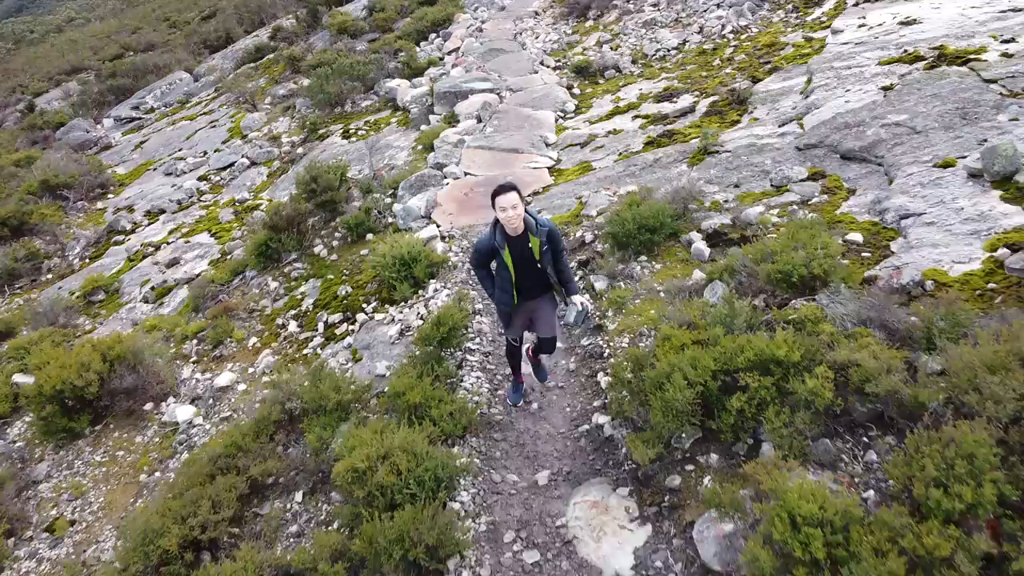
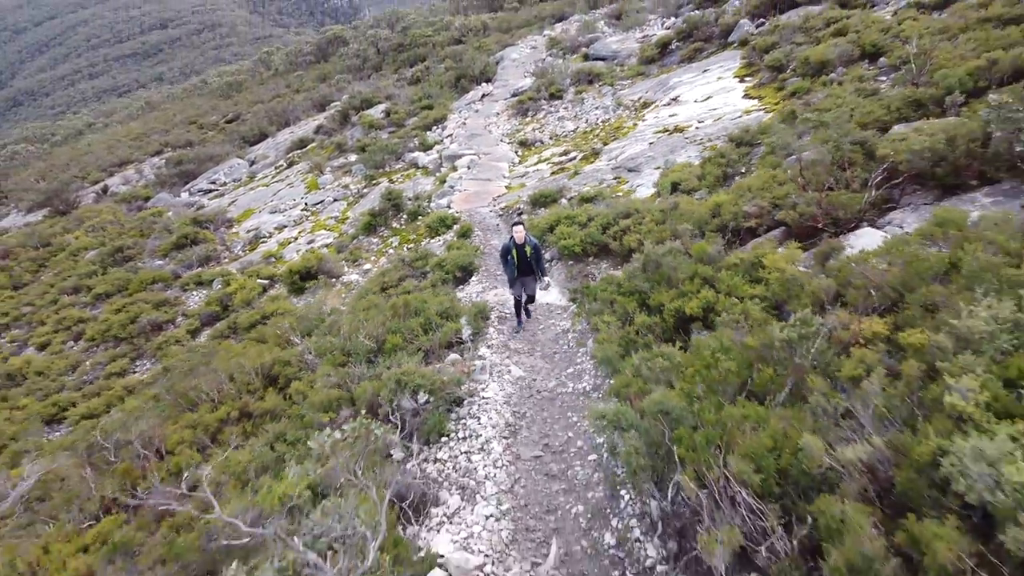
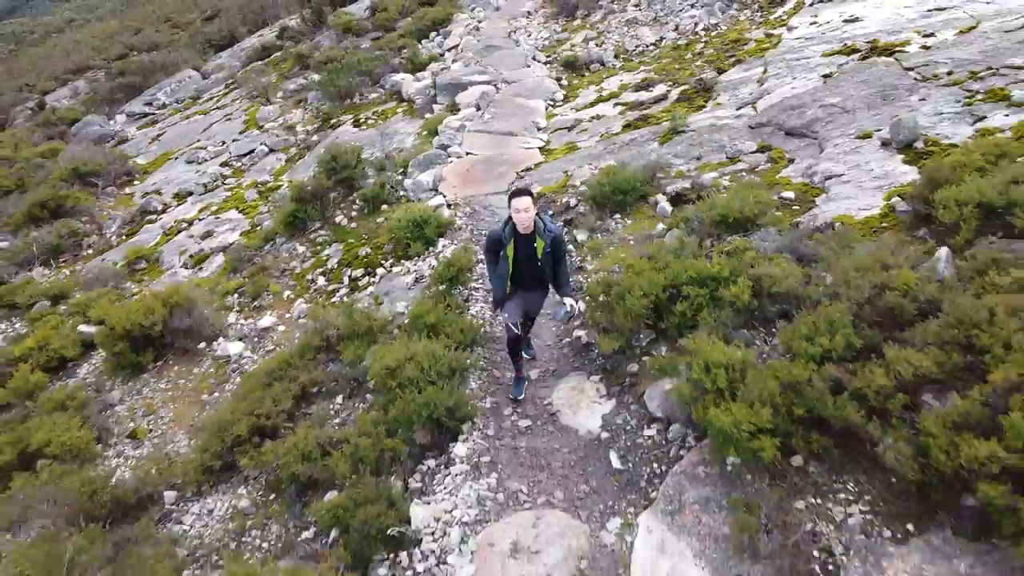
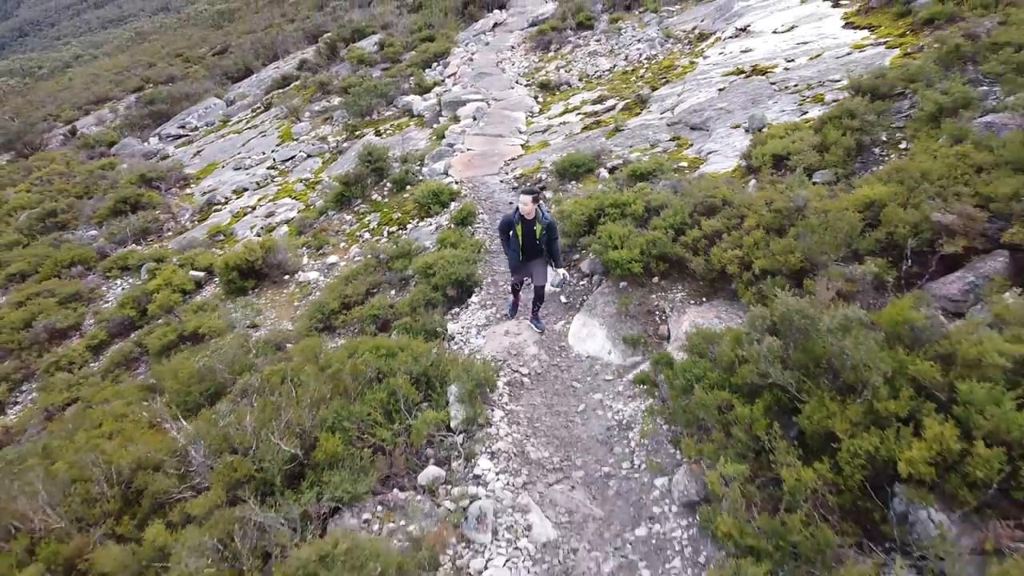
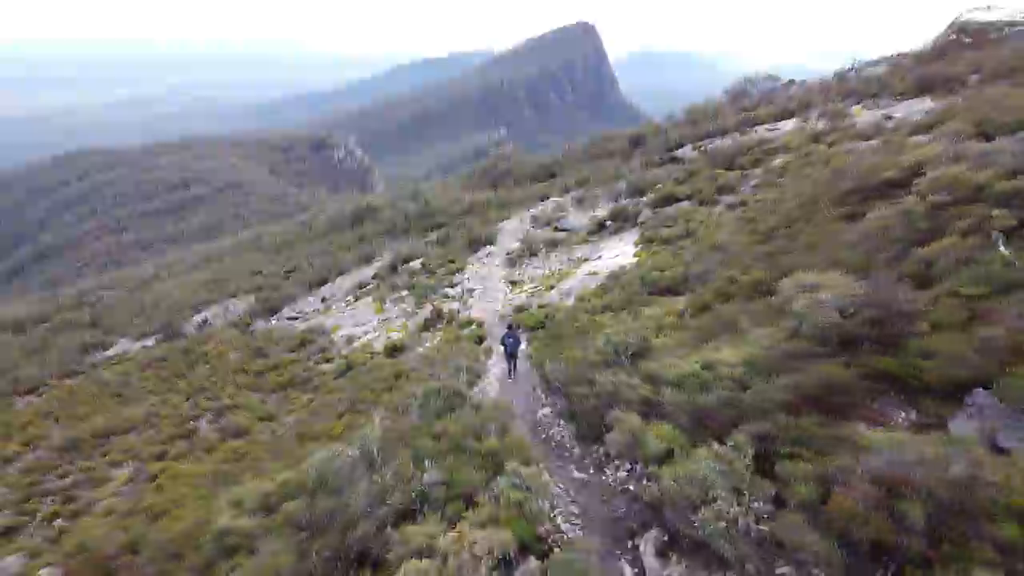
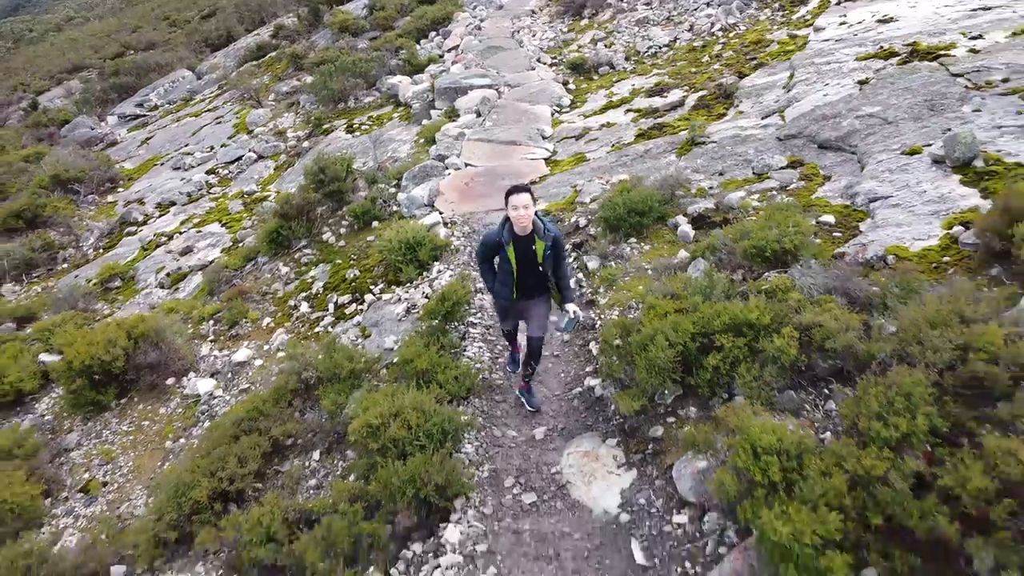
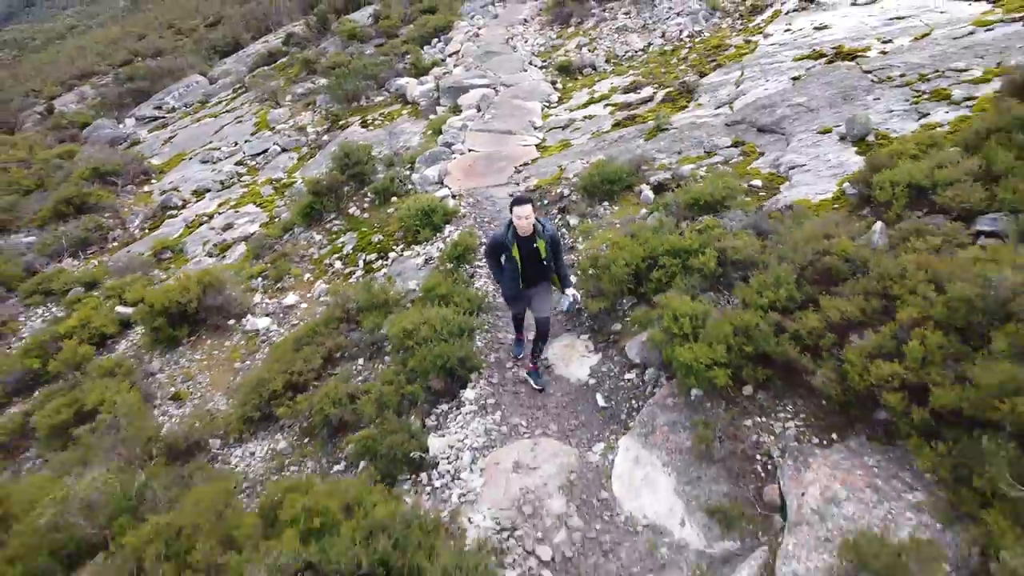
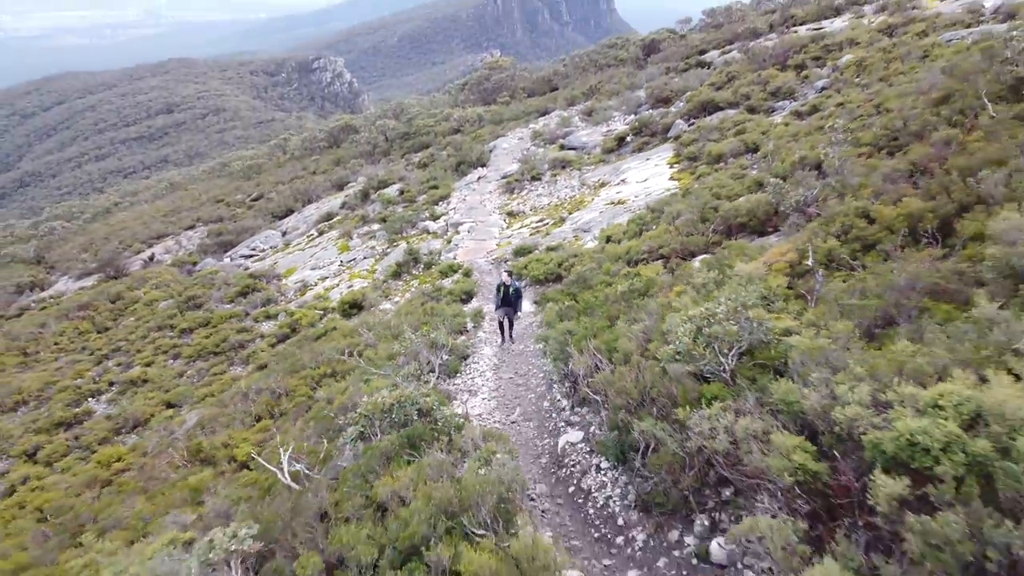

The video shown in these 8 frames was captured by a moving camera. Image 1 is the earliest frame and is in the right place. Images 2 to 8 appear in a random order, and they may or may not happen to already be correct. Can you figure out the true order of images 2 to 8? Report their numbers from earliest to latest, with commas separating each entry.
6, 3, 7, 4, 2, 8, 5
